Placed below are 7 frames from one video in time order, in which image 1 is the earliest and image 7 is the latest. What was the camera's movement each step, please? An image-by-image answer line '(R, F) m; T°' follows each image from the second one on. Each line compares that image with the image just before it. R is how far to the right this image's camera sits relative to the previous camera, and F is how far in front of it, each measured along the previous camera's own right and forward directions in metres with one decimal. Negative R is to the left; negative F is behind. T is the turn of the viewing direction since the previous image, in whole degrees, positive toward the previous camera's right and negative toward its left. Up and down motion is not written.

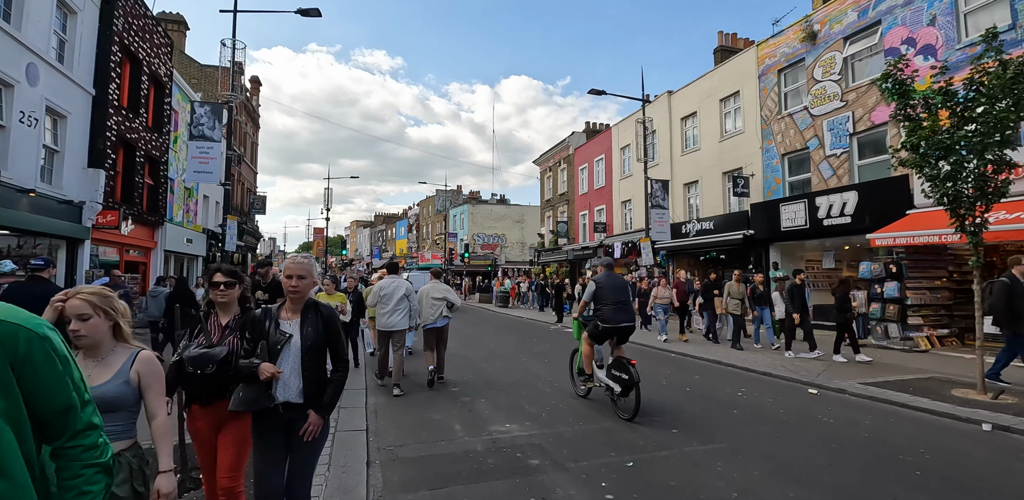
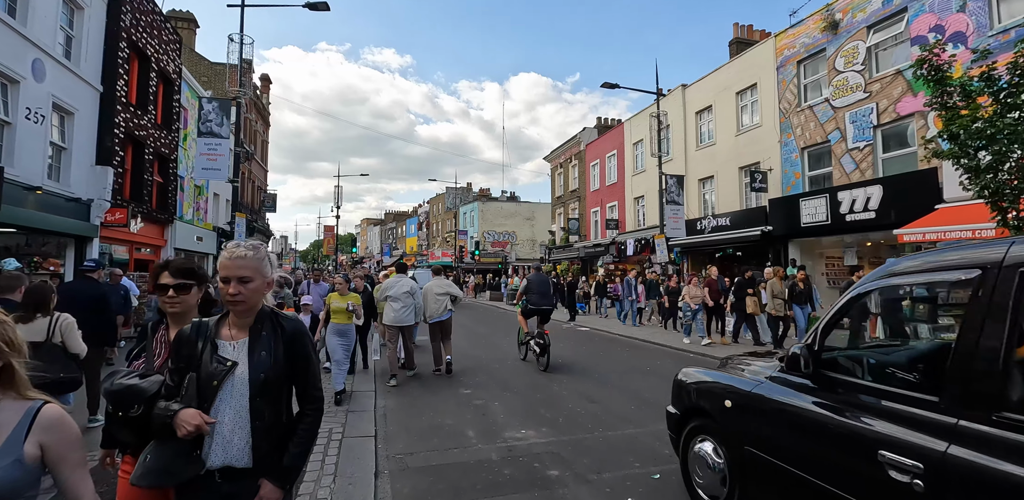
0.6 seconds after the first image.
(-0.1, +0.3) m; -1°
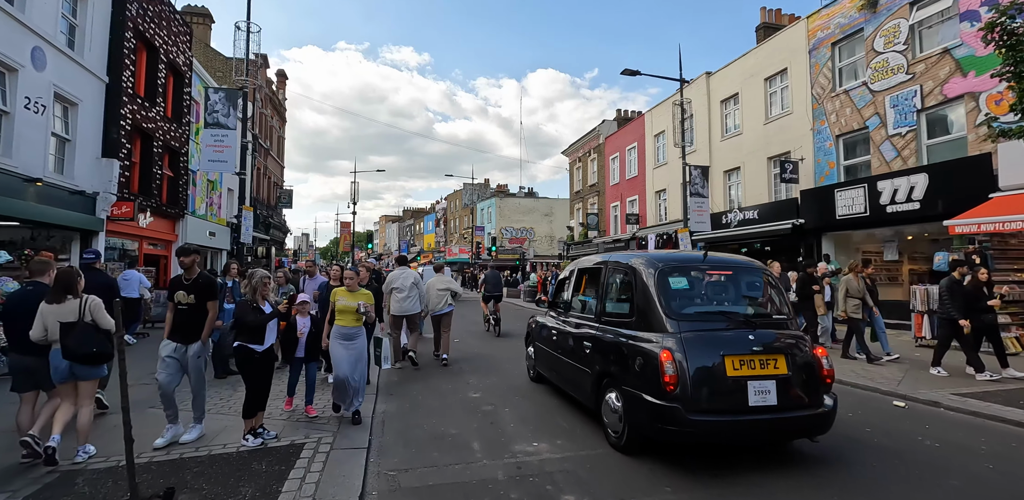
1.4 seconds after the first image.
(+0.1, +0.7) m; -2°
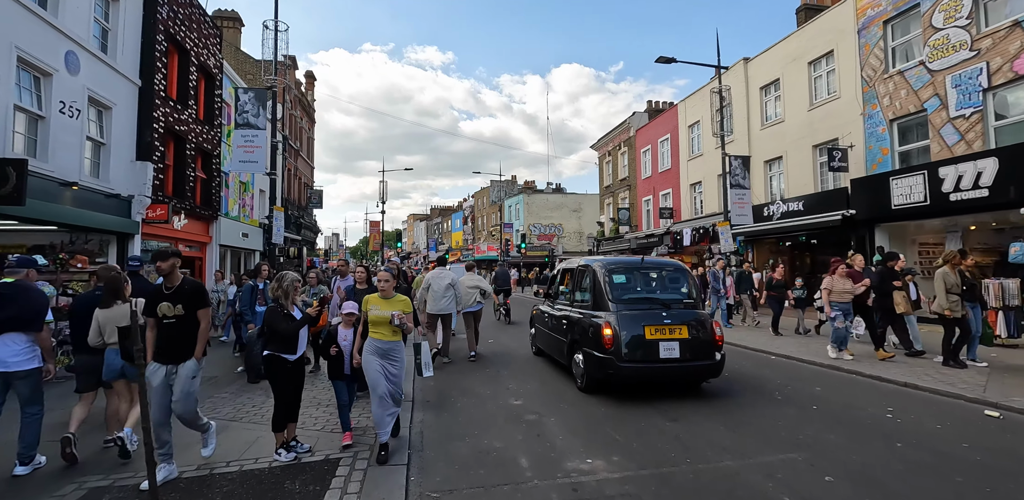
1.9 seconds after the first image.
(-0.2, +0.4) m; -3°
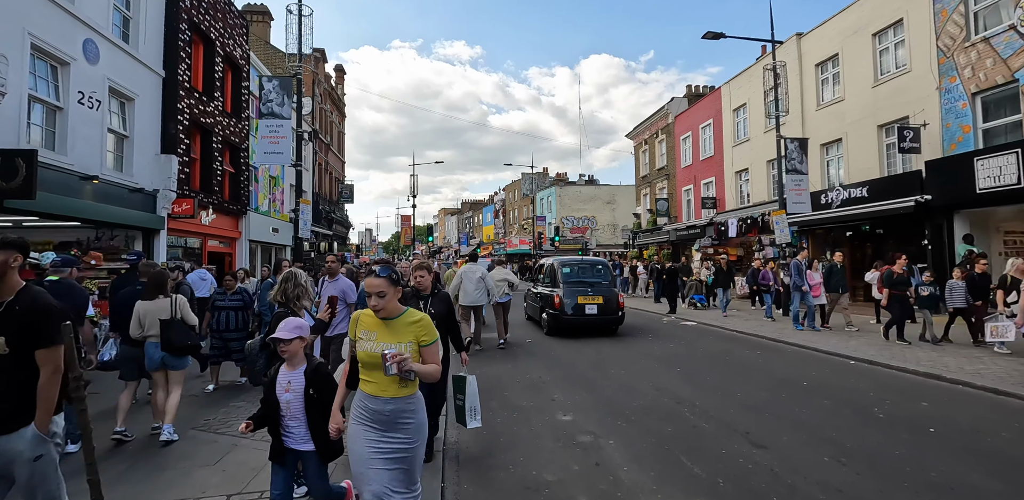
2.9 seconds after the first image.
(-0.2, +0.9) m; -4°
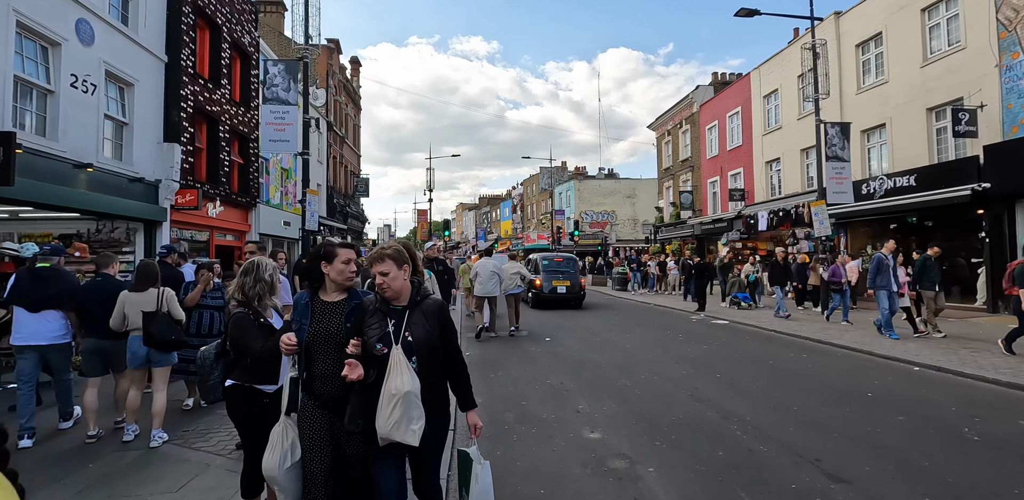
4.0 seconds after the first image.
(0.0, +0.8) m; -2°
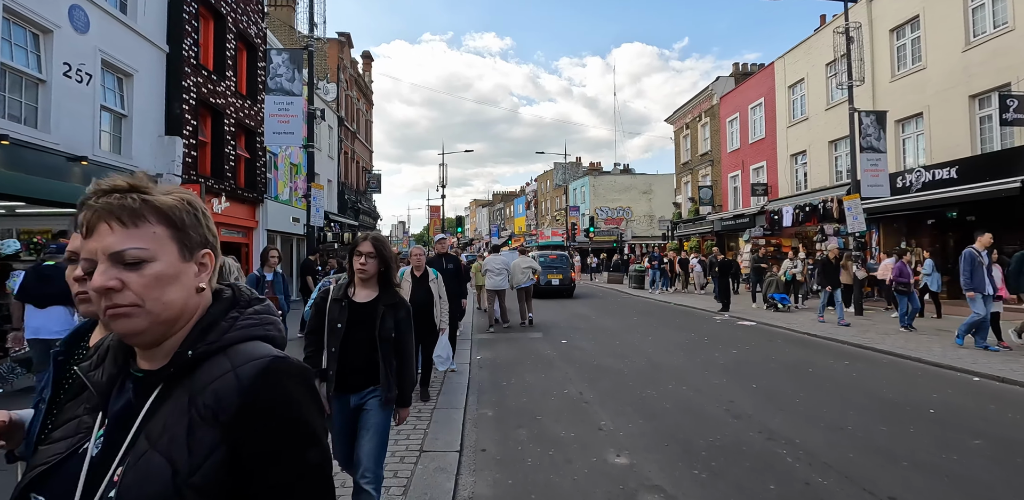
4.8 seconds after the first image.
(0.0, +0.6) m; -2°
